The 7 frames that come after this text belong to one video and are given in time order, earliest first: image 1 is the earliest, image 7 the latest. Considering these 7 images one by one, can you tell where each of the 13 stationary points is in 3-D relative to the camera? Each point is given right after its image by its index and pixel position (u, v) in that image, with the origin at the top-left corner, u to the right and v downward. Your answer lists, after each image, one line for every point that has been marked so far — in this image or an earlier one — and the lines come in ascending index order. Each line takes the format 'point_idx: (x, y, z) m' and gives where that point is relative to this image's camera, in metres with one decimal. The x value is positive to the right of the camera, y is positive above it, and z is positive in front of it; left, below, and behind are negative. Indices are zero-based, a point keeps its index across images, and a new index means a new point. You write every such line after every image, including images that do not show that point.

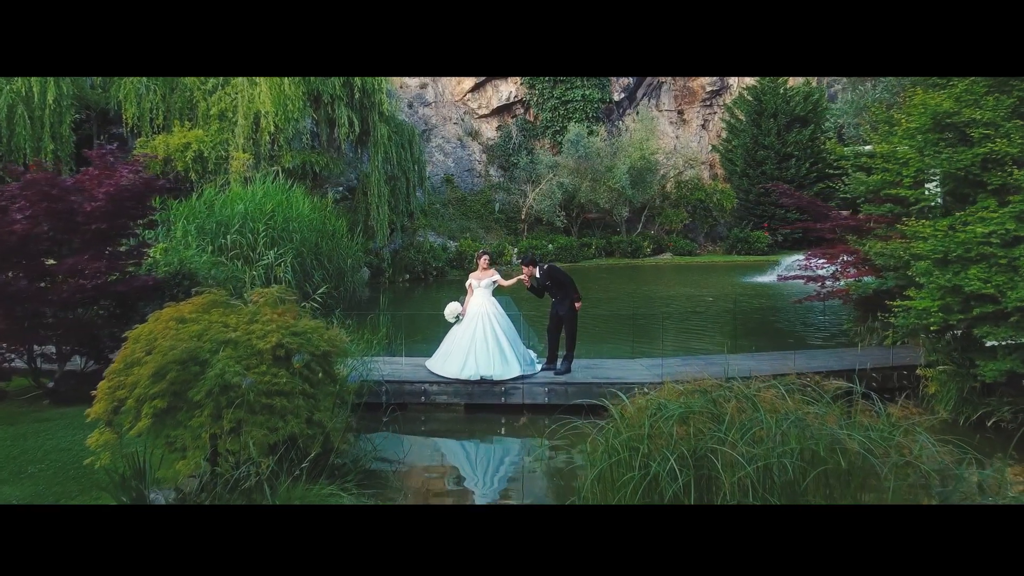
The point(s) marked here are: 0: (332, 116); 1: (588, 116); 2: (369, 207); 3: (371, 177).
0: (-2.2, +2.1, +7.9) m
1: (+1.5, +3.6, +13.8) m
2: (-1.8, +1.1, +8.3) m
3: (-1.8, +1.4, +8.3) m
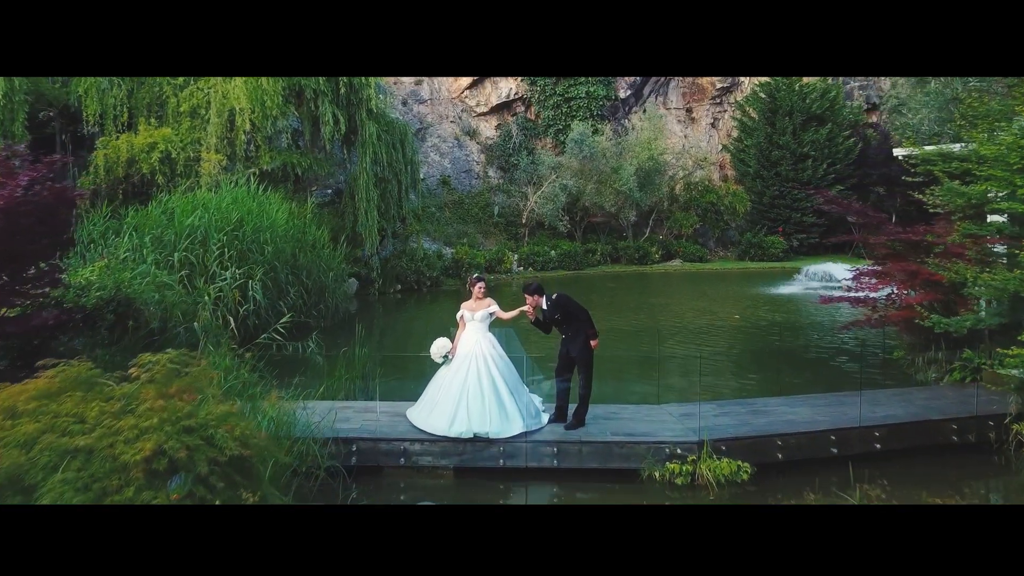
0: (-2.2, +1.9, +7.3) m
1: (+1.5, +3.4, +13.1) m
2: (-1.8, +0.9, +7.6) m
3: (-1.8, +1.2, +7.6) m
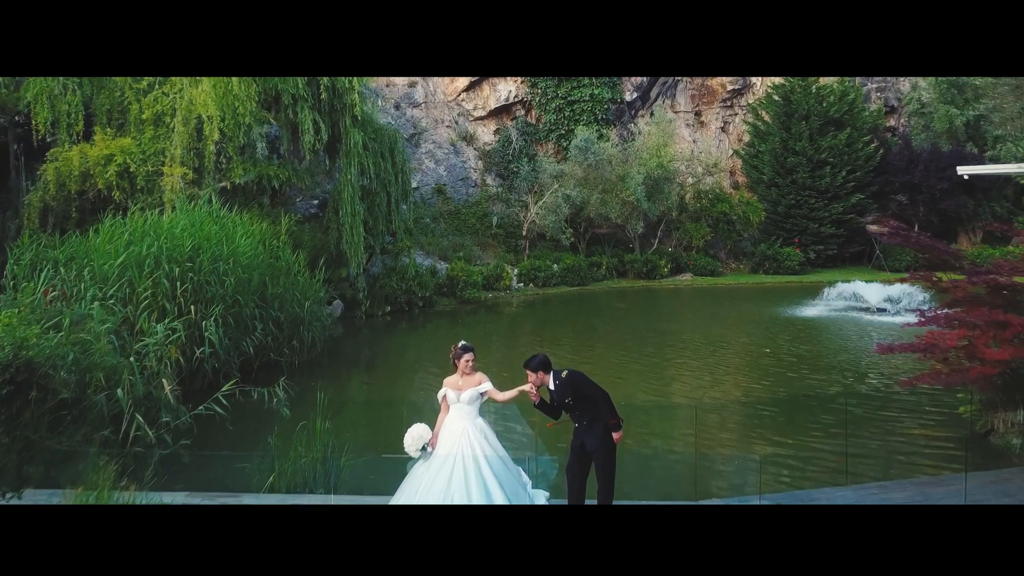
0: (-2.2, +1.7, +6.6) m
1: (+1.5, +3.2, +12.4) m
2: (-1.8, +0.7, +6.9) m
3: (-1.8, +1.0, +6.9) m
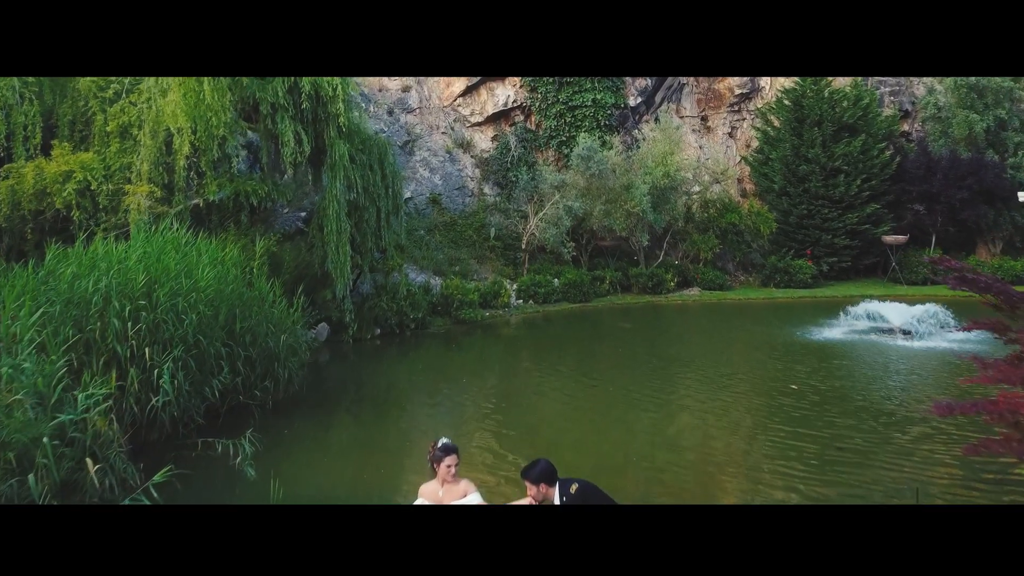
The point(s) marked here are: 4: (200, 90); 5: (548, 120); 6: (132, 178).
0: (-2.2, +1.5, +6.1) m
1: (+1.5, +3.0, +11.9) m
2: (-1.8, +0.4, +6.4) m
3: (-1.8, +0.8, +6.4) m
4: (-2.6, +1.7, +5.5) m
5: (+0.7, +3.0, +11.9) m
6: (-3.3, +1.0, +5.7) m
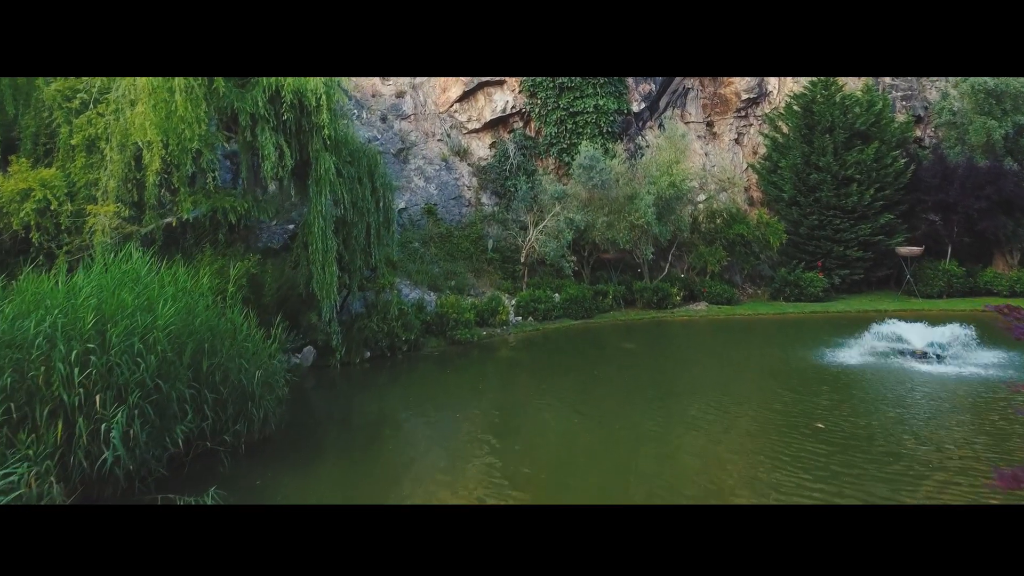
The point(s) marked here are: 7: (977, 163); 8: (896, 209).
0: (-2.2, +1.2, +5.6) m
1: (+1.5, +2.8, +11.5) m
2: (-1.8, +0.2, +6.0) m
3: (-1.8, +0.5, +6.0) m
4: (-2.6, +1.5, +5.1) m
5: (+0.6, +2.8, +11.5) m
6: (-3.3, +0.8, +5.3) m
7: (+7.0, +1.9, +10.0) m
8: (+6.2, +1.3, +10.6) m
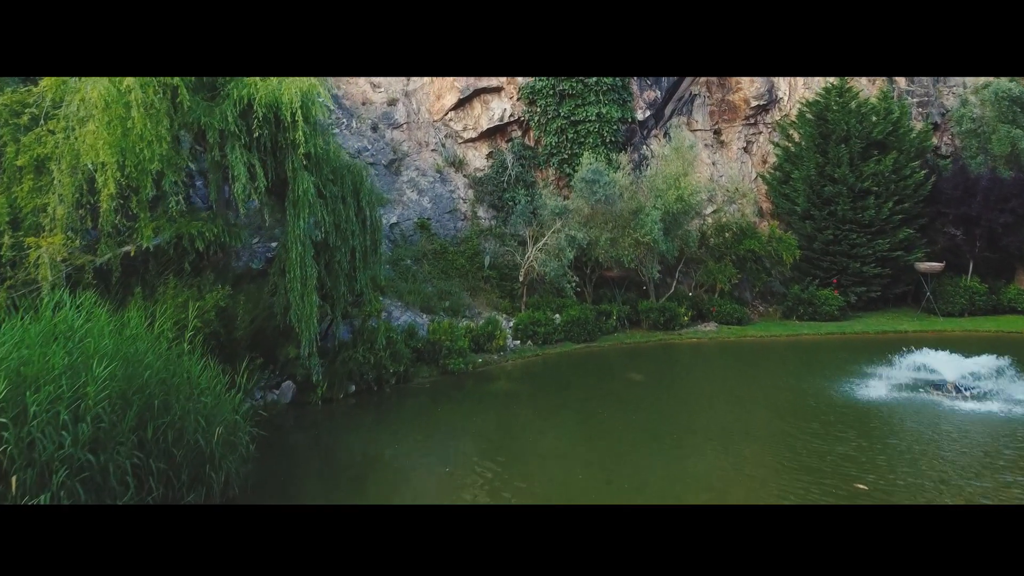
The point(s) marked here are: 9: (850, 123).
0: (-2.2, +1.0, +5.1) m
1: (+1.5, +2.5, +10.9) m
2: (-1.9, 0.0, +5.5) m
3: (-1.8, +0.3, +5.4) m
4: (-2.7, +1.2, +4.6) m
5: (+0.6, +2.5, +10.9) m
6: (-3.4, +0.5, +4.8) m
7: (+7.0, +1.6, +9.5) m
8: (+6.2, +1.0, +10.1) m
9: (+5.3, +2.6, +10.3) m
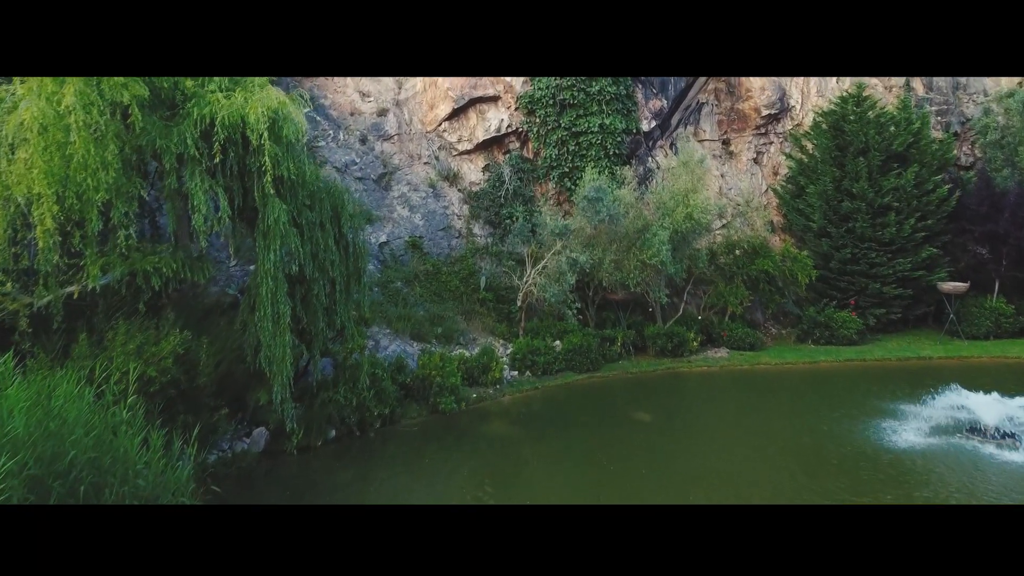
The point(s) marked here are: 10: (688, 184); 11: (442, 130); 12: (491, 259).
0: (-2.3, +0.7, +4.5) m
1: (+1.4, +2.2, +10.4) m
2: (-1.9, -0.3, +4.9) m
3: (-1.9, 0.0, +4.9) m
4: (-2.7, +0.9, +4.0) m
5: (+0.6, +2.2, +10.4) m
6: (-3.4, +0.2, +4.2) m
7: (+7.0, +1.3, +8.9) m
8: (+6.1, +0.7, +9.5) m
9: (+5.2, +2.3, +9.7) m
10: (+2.2, +1.3, +8.6) m
11: (-1.0, +2.5, +10.4) m
12: (-0.3, +0.4, +8.8) m
